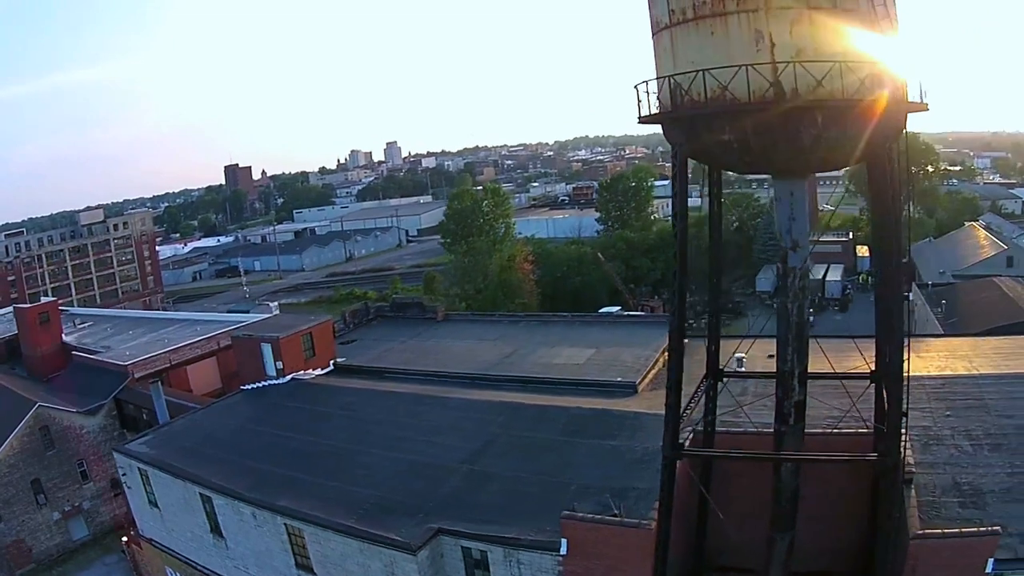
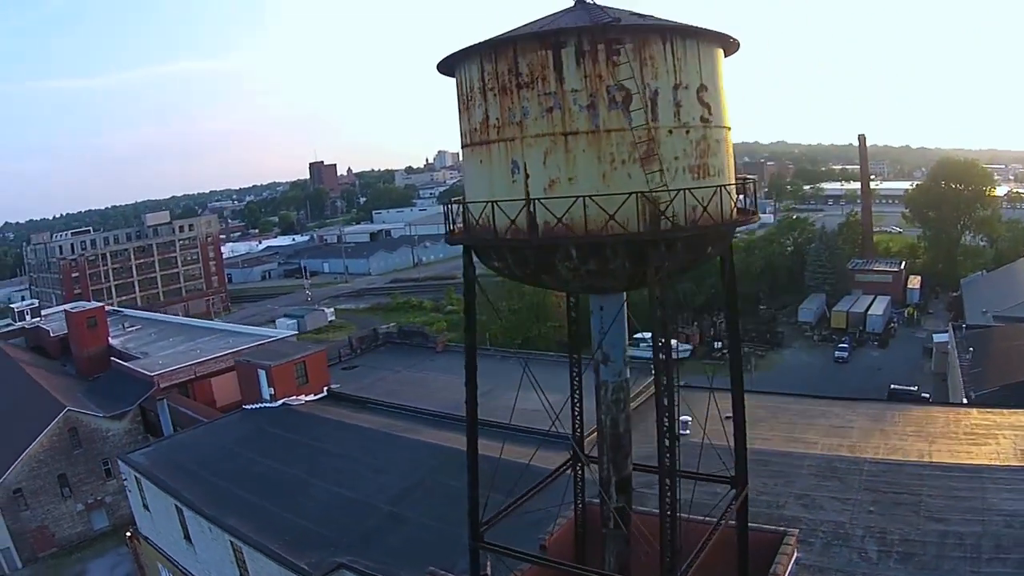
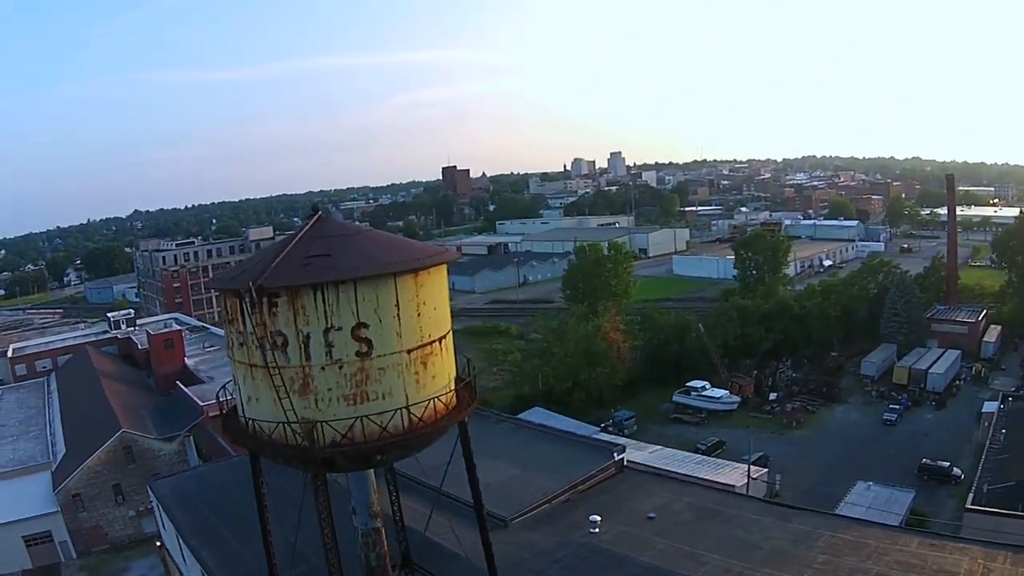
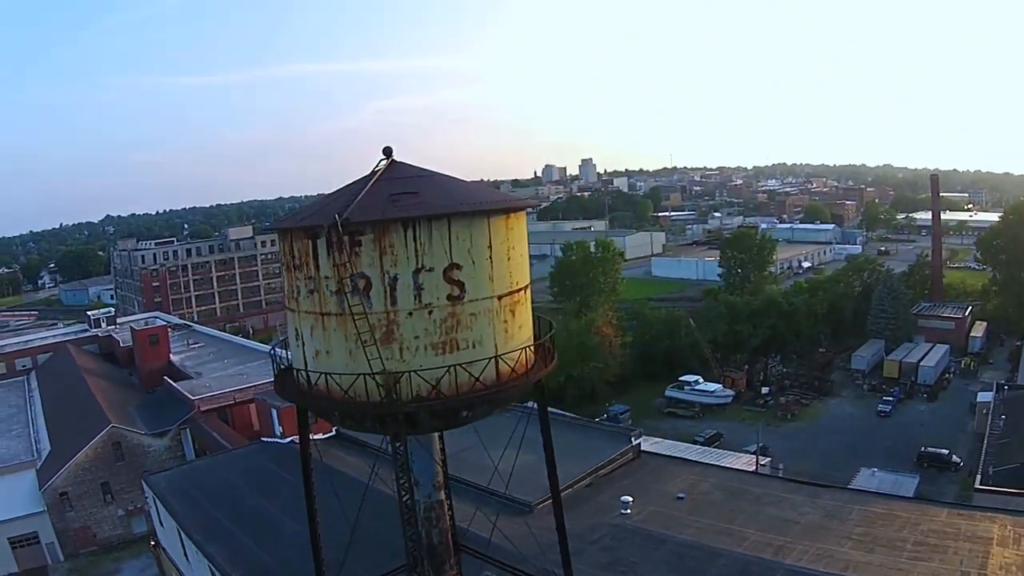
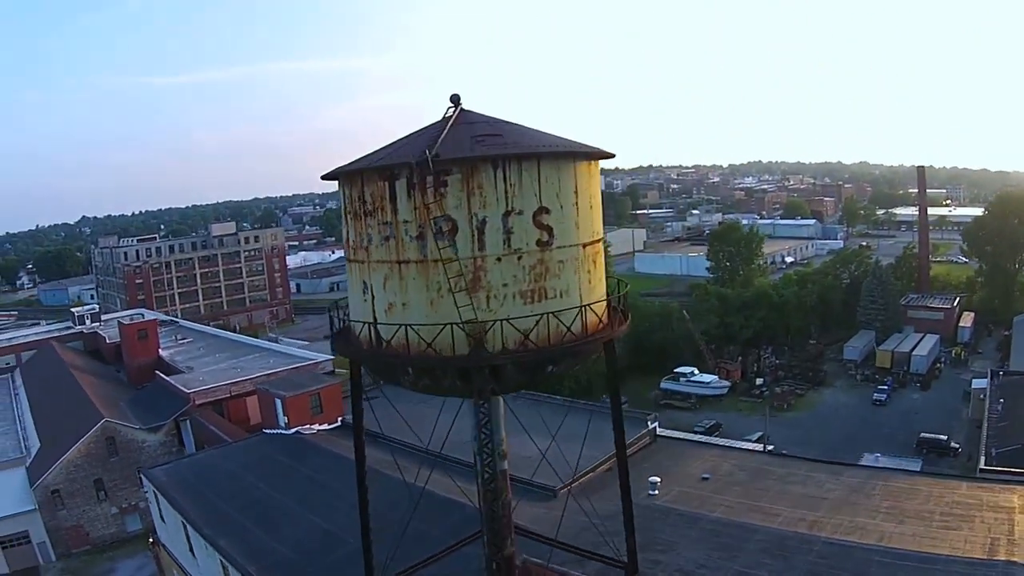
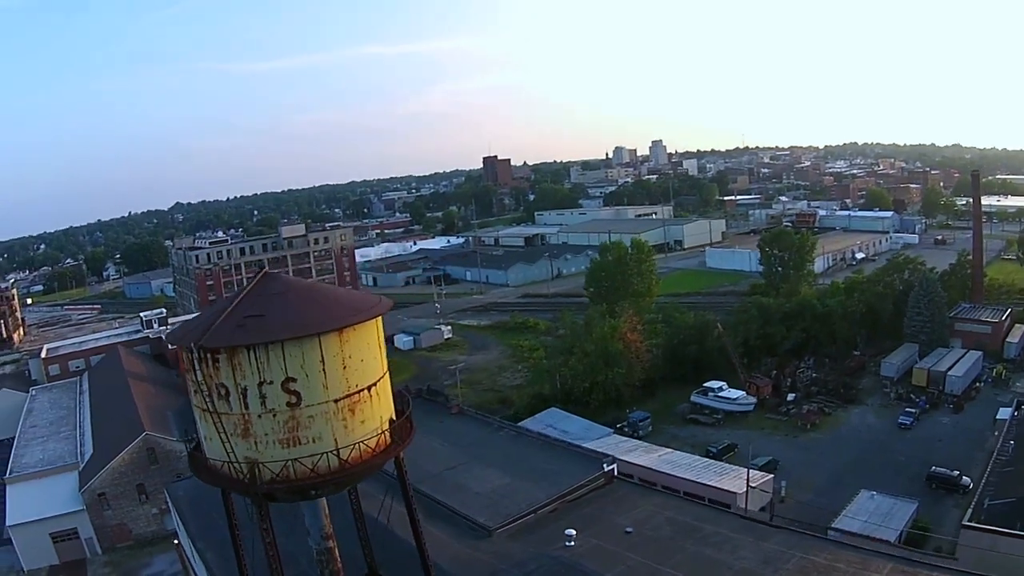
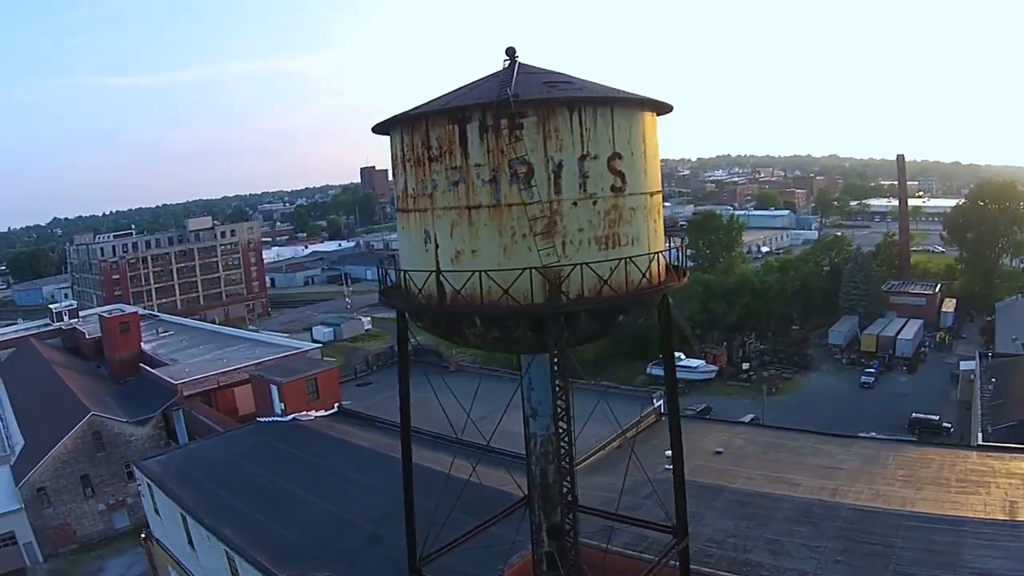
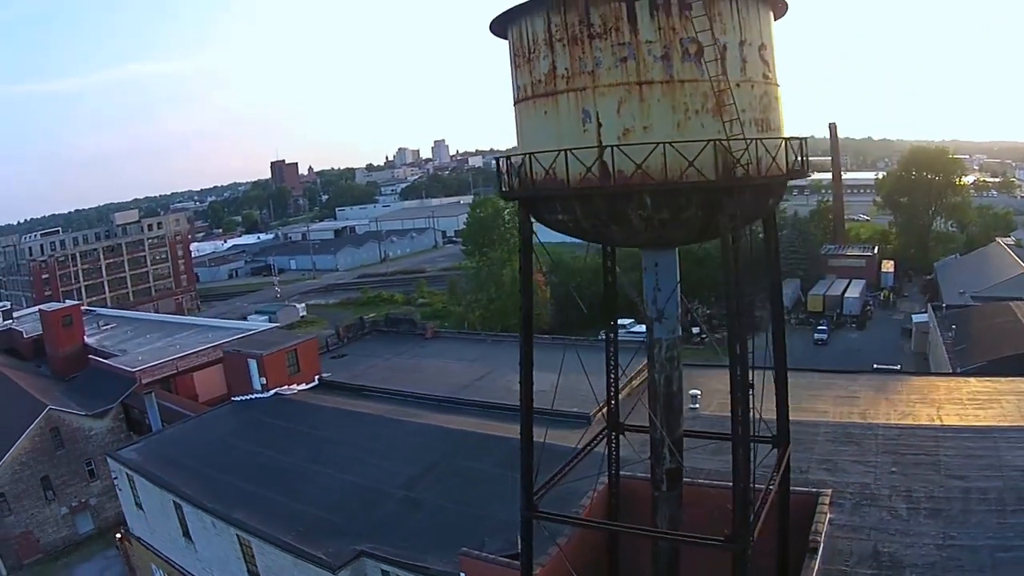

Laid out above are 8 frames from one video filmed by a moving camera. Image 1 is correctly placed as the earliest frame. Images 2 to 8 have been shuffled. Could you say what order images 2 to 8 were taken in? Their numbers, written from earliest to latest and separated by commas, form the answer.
8, 2, 7, 5, 4, 3, 6
